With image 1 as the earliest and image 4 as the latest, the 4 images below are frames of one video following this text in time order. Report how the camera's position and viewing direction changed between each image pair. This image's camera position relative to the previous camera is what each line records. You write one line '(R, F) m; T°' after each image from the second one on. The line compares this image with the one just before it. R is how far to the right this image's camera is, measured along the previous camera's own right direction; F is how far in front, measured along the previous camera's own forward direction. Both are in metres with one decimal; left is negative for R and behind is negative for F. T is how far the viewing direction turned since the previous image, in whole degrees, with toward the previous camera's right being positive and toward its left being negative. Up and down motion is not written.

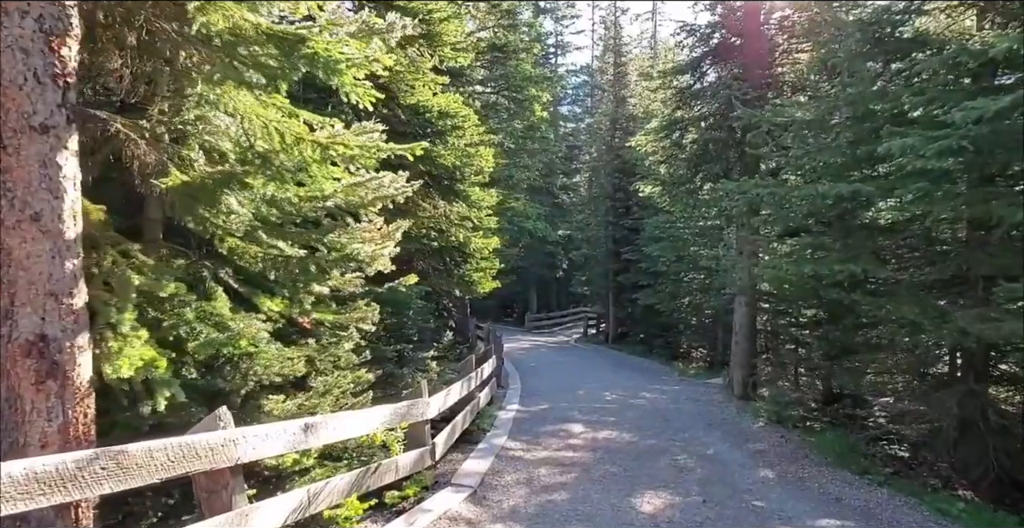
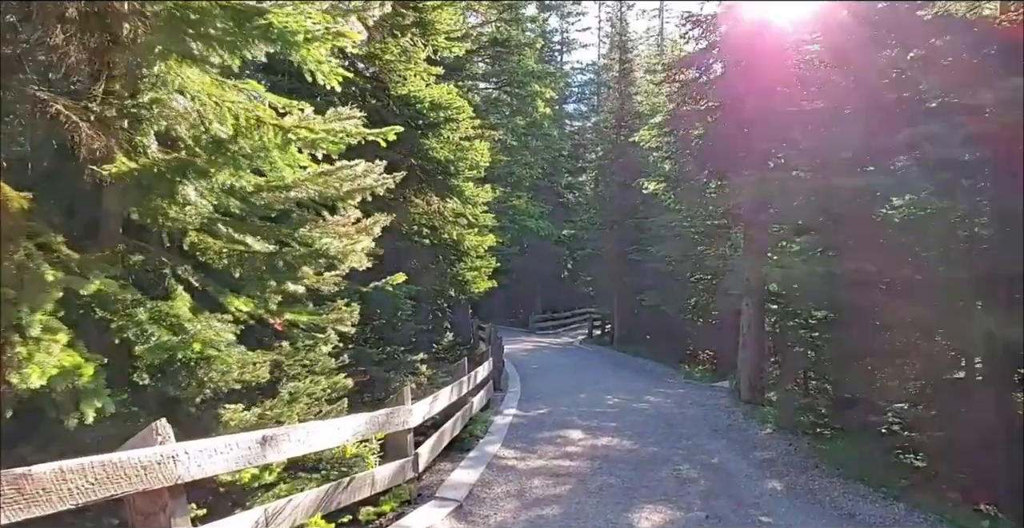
(+0.1, +0.4) m; -1°
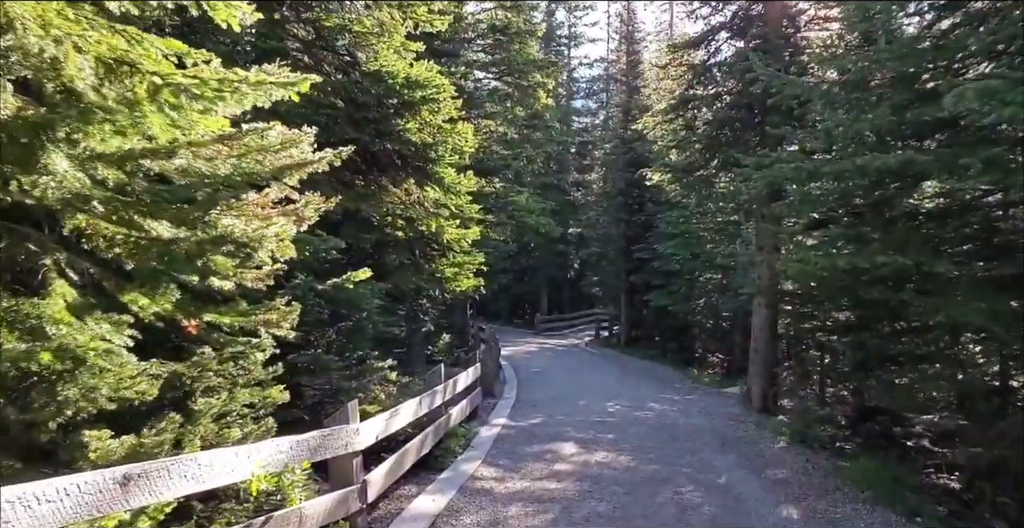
(+0.3, +0.9) m; -1°
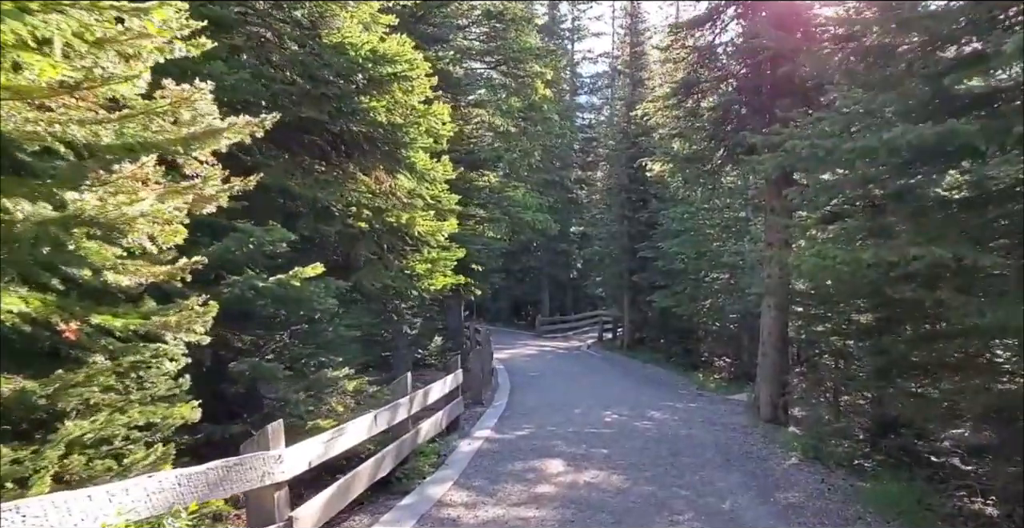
(+0.3, +0.9) m; -1°
